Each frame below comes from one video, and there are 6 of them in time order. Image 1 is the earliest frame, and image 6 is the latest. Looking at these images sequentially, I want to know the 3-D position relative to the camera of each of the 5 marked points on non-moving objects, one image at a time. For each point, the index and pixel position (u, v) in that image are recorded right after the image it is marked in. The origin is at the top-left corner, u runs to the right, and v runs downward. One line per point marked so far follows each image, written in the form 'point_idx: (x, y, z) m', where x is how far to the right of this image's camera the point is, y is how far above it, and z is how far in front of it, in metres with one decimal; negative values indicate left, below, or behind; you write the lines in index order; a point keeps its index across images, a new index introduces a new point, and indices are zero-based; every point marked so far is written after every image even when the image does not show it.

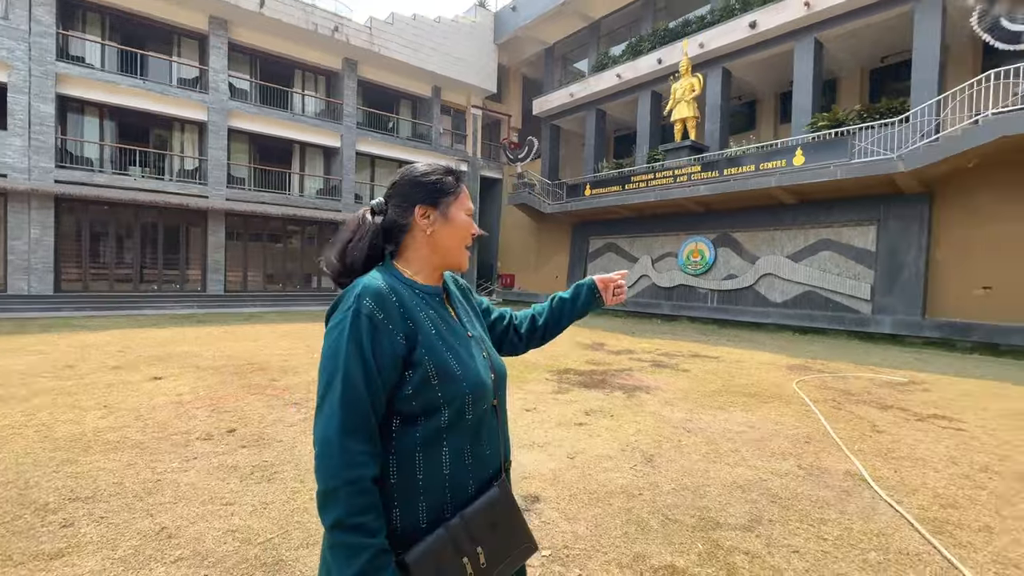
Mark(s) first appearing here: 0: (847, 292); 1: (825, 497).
0: (+9.0, -0.1, +12.6) m
1: (+2.0, -1.4, +3.1) m
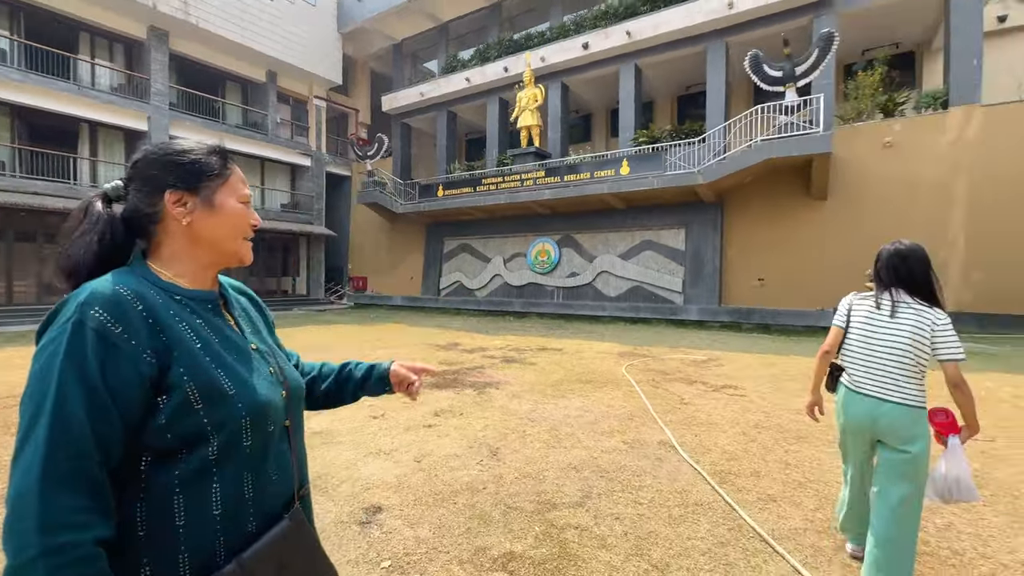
0: (+4.7, +0.1, +14.6) m
1: (+1.0, -1.3, +3.5) m
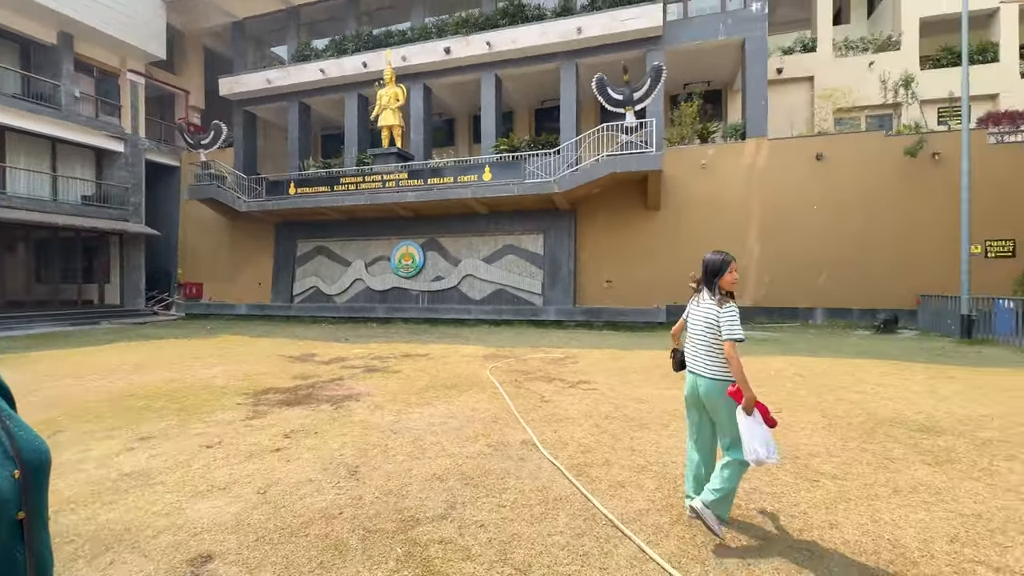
0: (+0.4, 0.0, +15.3) m
1: (0.0, -1.4, +3.6) m
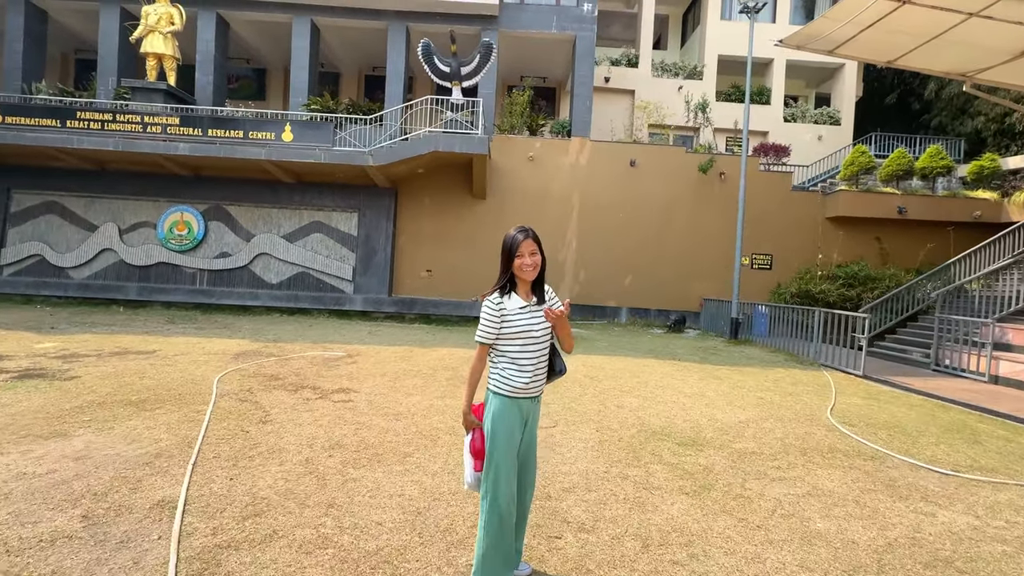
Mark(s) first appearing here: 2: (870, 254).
0: (-5.1, +0.4, +13.3) m
1: (-1.9, -1.2, +2.0) m
2: (+10.5, +1.0, +13.8) m
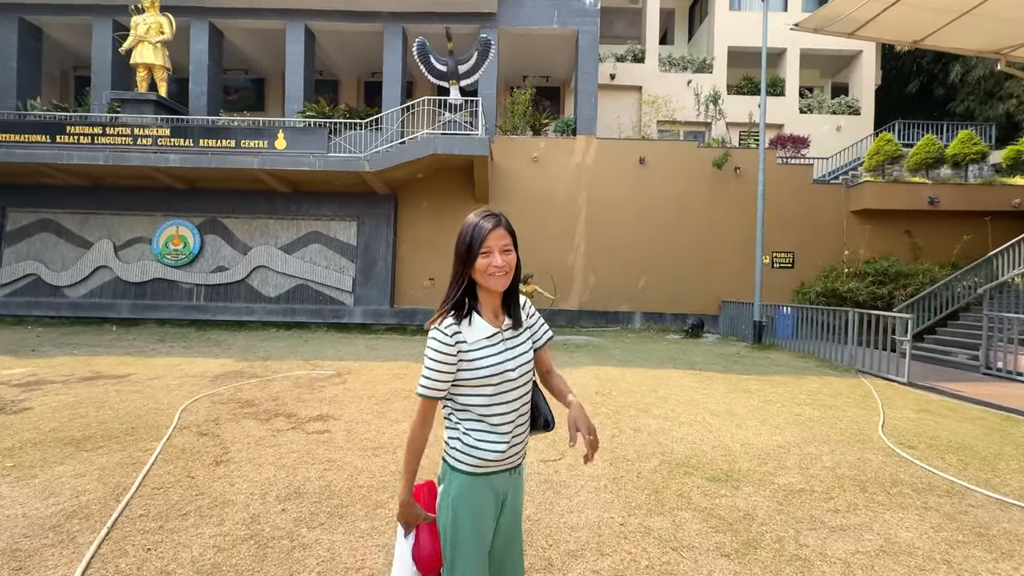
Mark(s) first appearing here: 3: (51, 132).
0: (-4.9, +0.1, +12.8) m
1: (-2.0, -1.3, +1.4) m
2: (+10.7, +1.1, +12.9) m
3: (-11.3, +3.8, +11.5) m
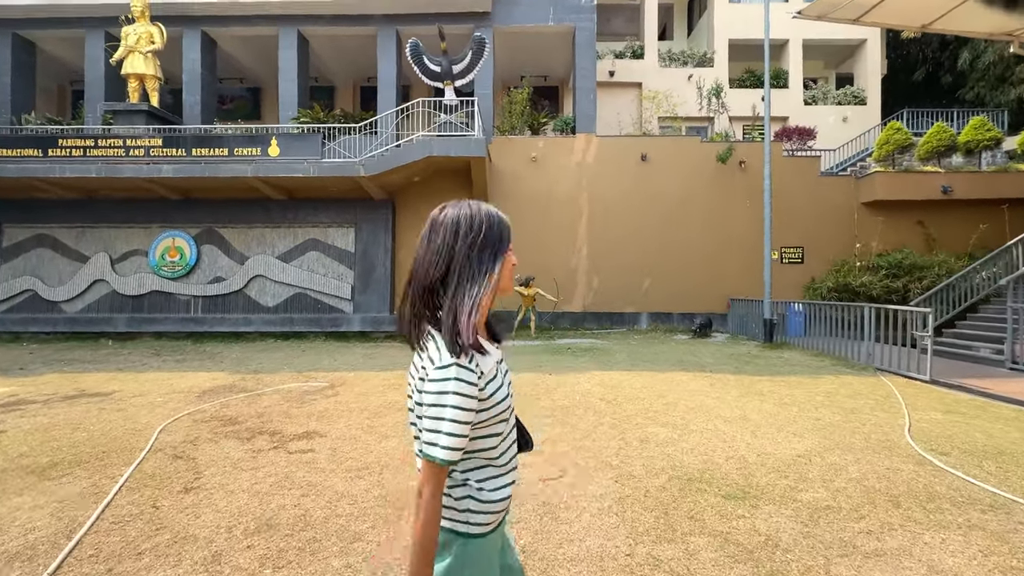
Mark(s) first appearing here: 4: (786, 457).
0: (-4.8, -0.1, +12.6) m
1: (-2.0, -1.4, +1.2) m
2: (+10.7, +1.3, +12.5) m
3: (-11.4, +3.5, +11.4) m
4: (+2.2, -1.4, +3.8) m
